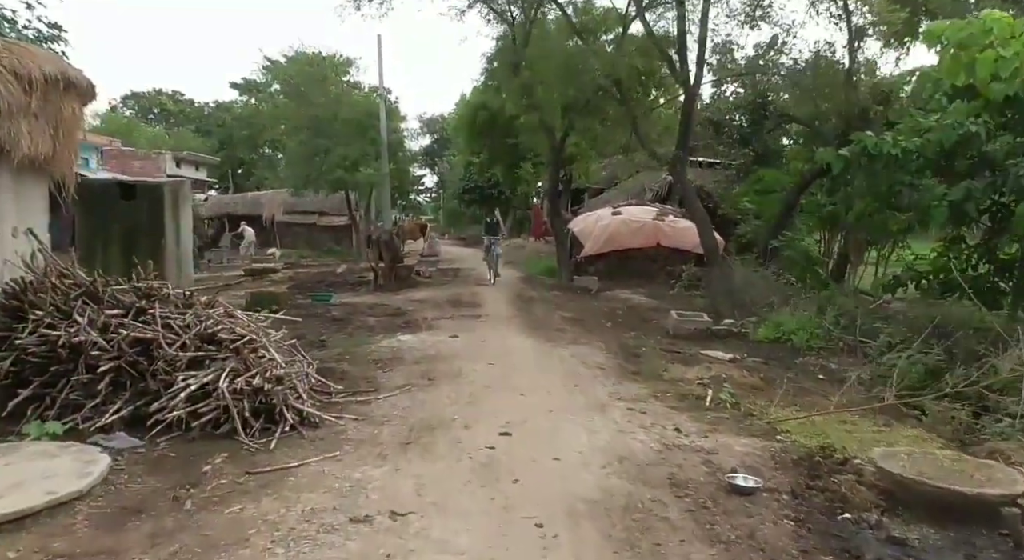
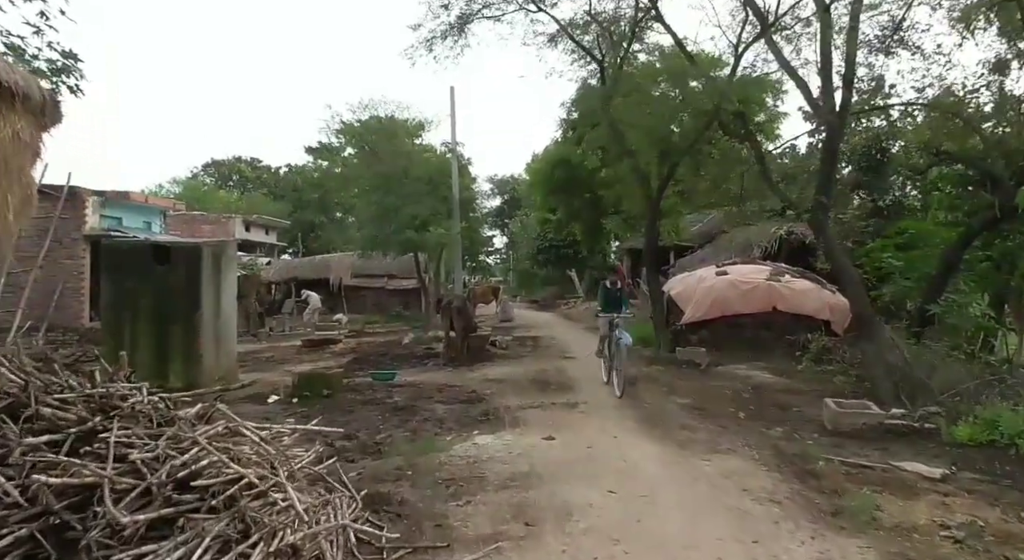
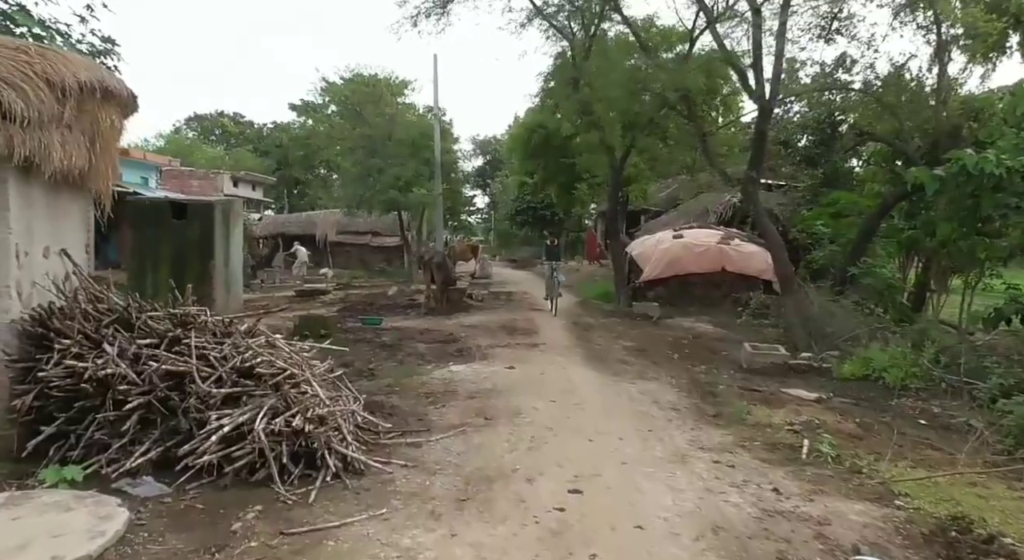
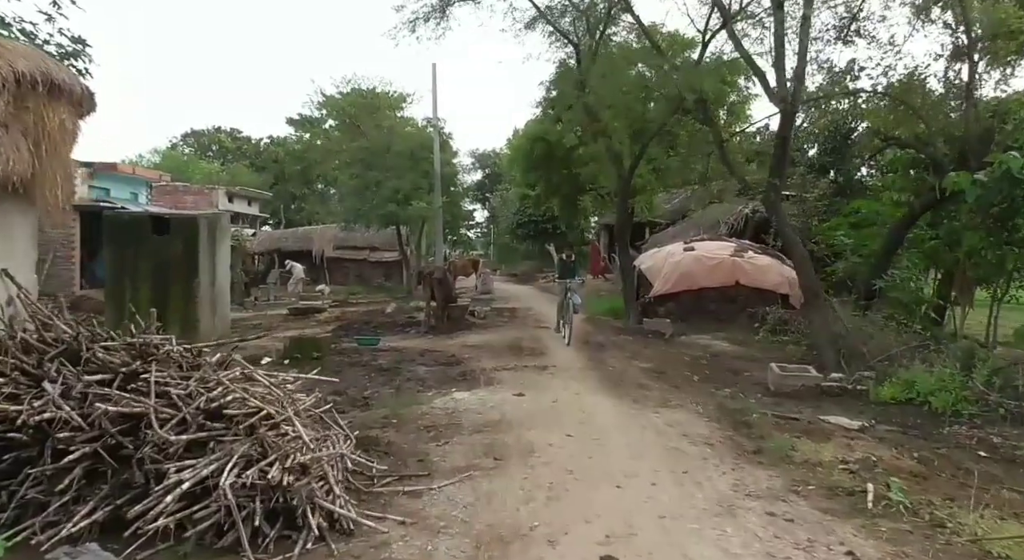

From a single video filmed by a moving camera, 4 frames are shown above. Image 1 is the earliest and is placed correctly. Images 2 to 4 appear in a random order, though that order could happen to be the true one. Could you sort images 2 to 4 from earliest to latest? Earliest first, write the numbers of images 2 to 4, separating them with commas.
3, 4, 2
